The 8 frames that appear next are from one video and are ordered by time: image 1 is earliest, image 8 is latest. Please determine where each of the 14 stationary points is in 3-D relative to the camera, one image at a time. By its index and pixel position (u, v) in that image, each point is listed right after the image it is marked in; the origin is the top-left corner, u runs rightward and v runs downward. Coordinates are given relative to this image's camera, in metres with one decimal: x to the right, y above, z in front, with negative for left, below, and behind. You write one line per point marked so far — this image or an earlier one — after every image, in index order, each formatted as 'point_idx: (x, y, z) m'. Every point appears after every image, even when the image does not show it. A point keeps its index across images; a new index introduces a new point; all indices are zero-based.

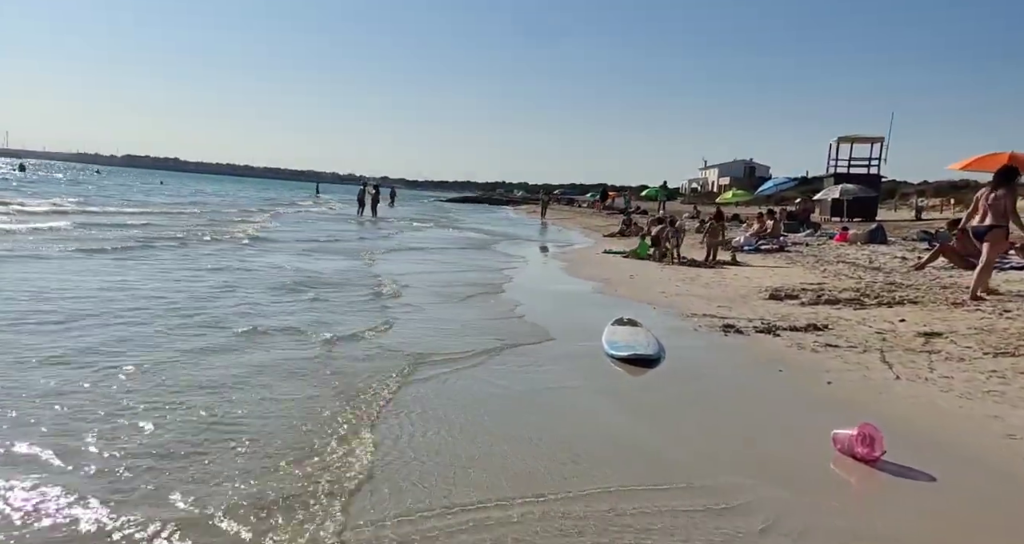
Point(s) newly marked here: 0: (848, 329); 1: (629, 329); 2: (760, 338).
0: (+3.9, -0.7, +9.0) m
1: (+1.2, -0.7, +8.5) m
2: (+2.7, -0.7, +8.4) m
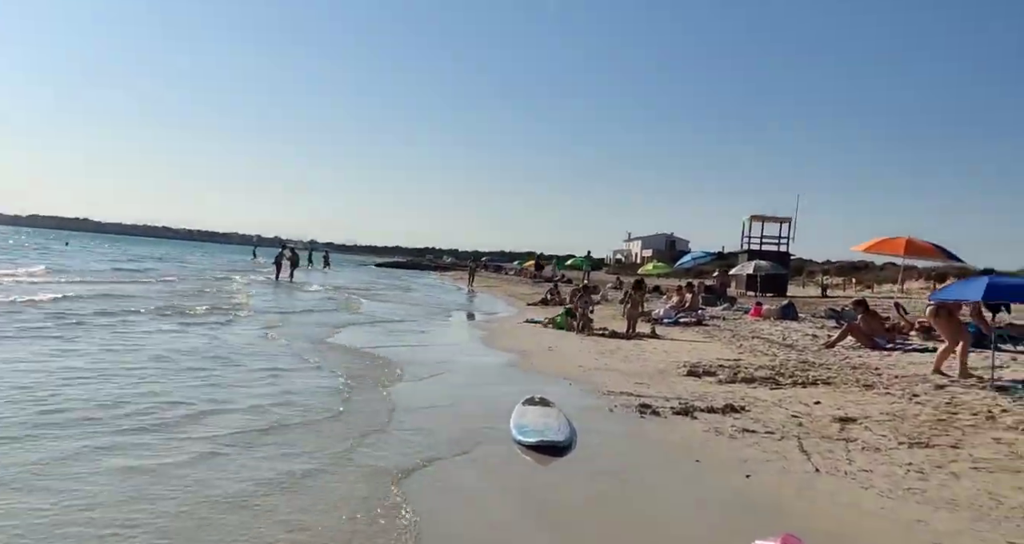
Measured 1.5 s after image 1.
0: (+2.9, -1.6, +8.7) m
1: (+0.2, -1.4, +7.9) m
2: (+1.7, -1.6, +8.0) m
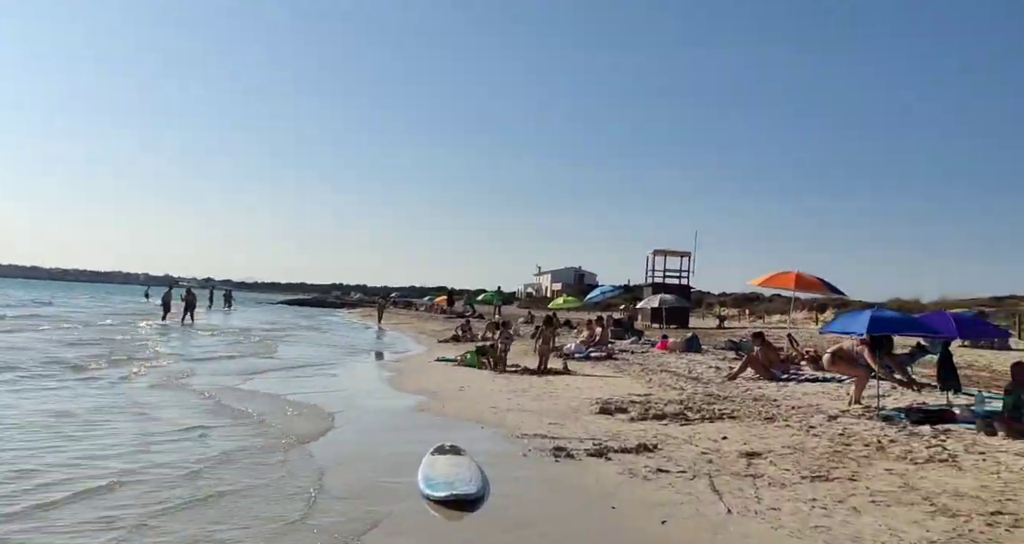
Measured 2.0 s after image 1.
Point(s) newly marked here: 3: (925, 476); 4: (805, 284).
0: (+1.9, -2.0, +8.9) m
1: (-0.6, -1.9, +7.8) m
2: (+0.8, -2.0, +8.0) m
3: (+3.8, -1.9, +7.3) m
4: (+5.8, -0.2, +15.4) m
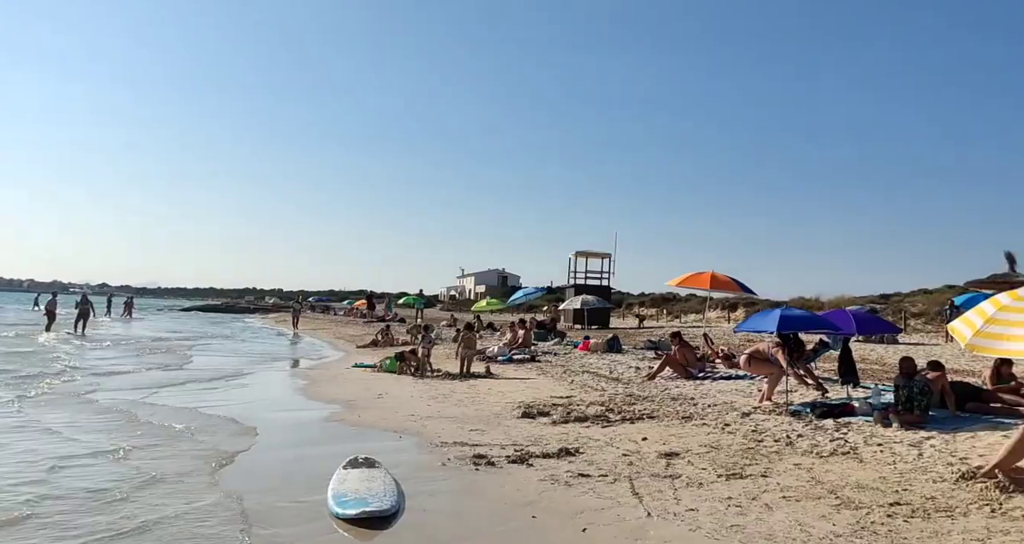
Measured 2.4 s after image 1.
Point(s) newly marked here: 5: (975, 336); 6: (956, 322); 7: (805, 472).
0: (+1.0, -2.1, +8.9) m
1: (-1.4, -2.0, +7.6) m
2: (0.0, -2.0, +7.9) m
3: (+3.1, -1.9, +7.5) m
4: (+4.2, -0.3, +15.8) m
5: (+4.4, -0.6, +7.6) m
6: (+4.6, -0.5, +8.2) m
7: (+2.9, -2.0, +7.6) m
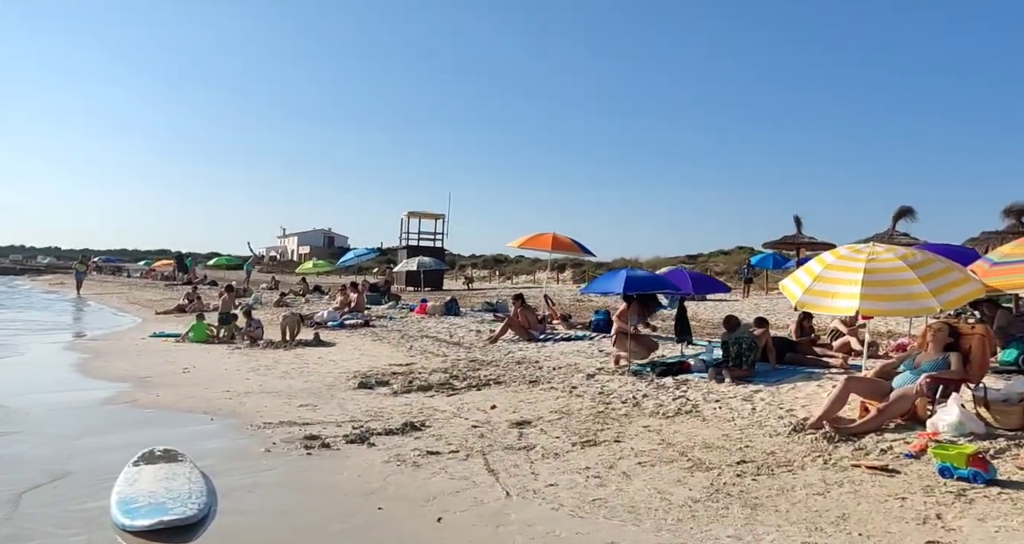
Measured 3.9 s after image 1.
0: (-0.7, -1.6, +8.3) m
1: (-2.8, -1.6, +6.5) m
2: (-1.5, -1.7, +7.2) m
3: (+1.6, -1.5, +7.4) m
4: (+1.0, +0.5, +15.6) m
5: (+3.0, -0.2, +7.7) m
6: (+3.0, -0.1, +8.3) m
7: (+1.4, -1.6, +7.5) m
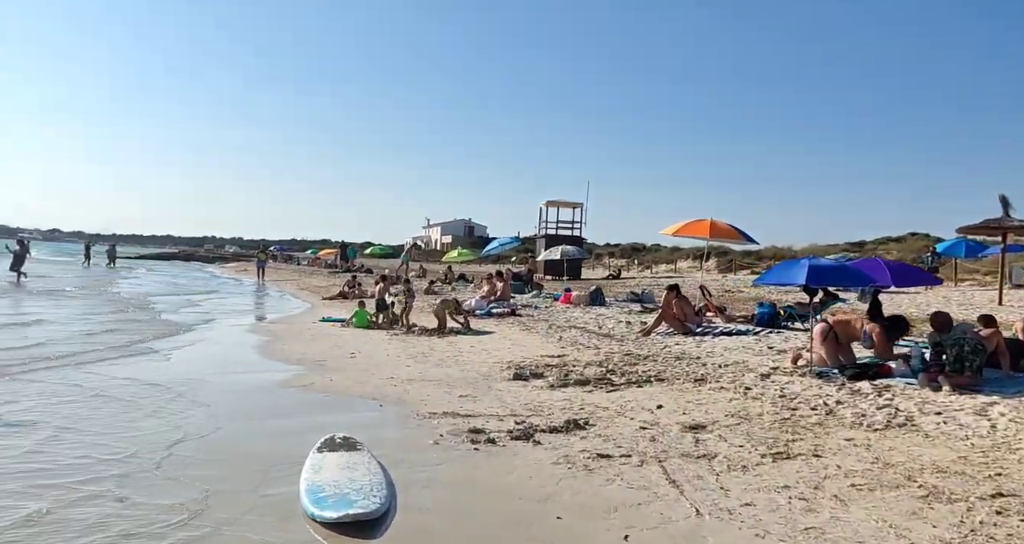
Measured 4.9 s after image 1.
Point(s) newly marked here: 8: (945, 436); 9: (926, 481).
0: (+1.0, -1.5, +7.8) m
1: (-1.3, -1.5, +6.3) m
2: (+0.1, -1.6, +6.8) m
3: (+3.1, -1.4, +6.4) m
4: (+3.9, +0.7, +14.6) m
5: (+4.5, -0.2, +6.5) m
6: (+4.6, 0.0, +7.1) m
7: (+3.0, -1.5, +6.6) m
8: (+3.7, -1.4, +6.7) m
9: (+3.0, -1.5, +5.6) m
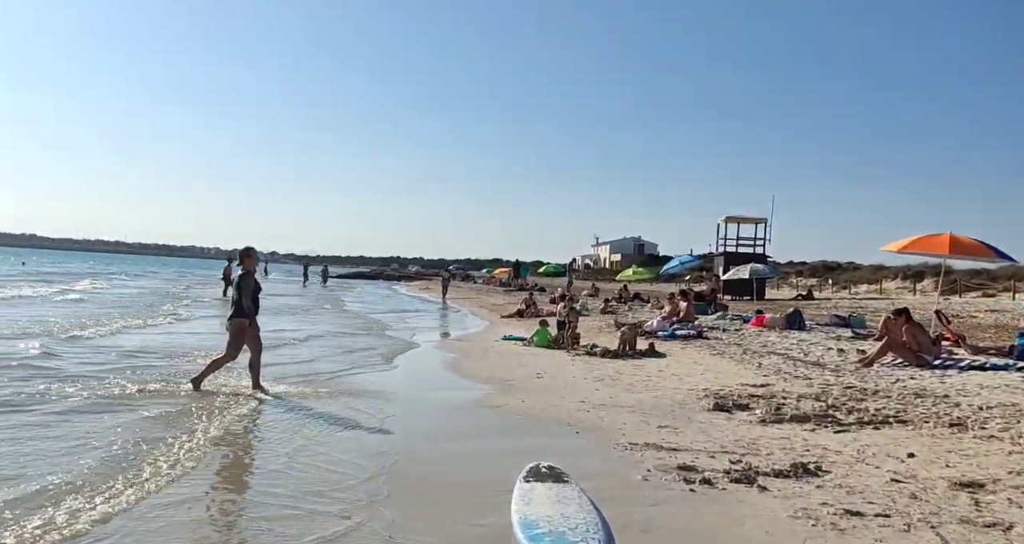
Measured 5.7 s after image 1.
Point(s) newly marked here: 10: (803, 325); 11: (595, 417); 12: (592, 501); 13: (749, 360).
0: (+2.9, -1.7, +6.5) m
1: (+0.3, -1.6, +5.6) m
2: (+1.7, -1.7, +5.7) m
3: (+4.7, -1.6, +4.8) m
4: (+7.2, +0.4, +12.6) m
5: (+6.0, -0.3, +4.6) m
6: (+6.3, -0.2, +5.1) m
7: (+4.5, -1.6, +4.9) m
8: (+5.3, -1.6, +4.9) m
9: (+4.3, -1.6, +4.0) m
10: (+6.9, -1.3, +18.4) m
11: (+1.1, -1.8, +9.9) m
12: (+0.6, -1.7, +5.7) m
13: (+4.3, -1.6, +13.9) m
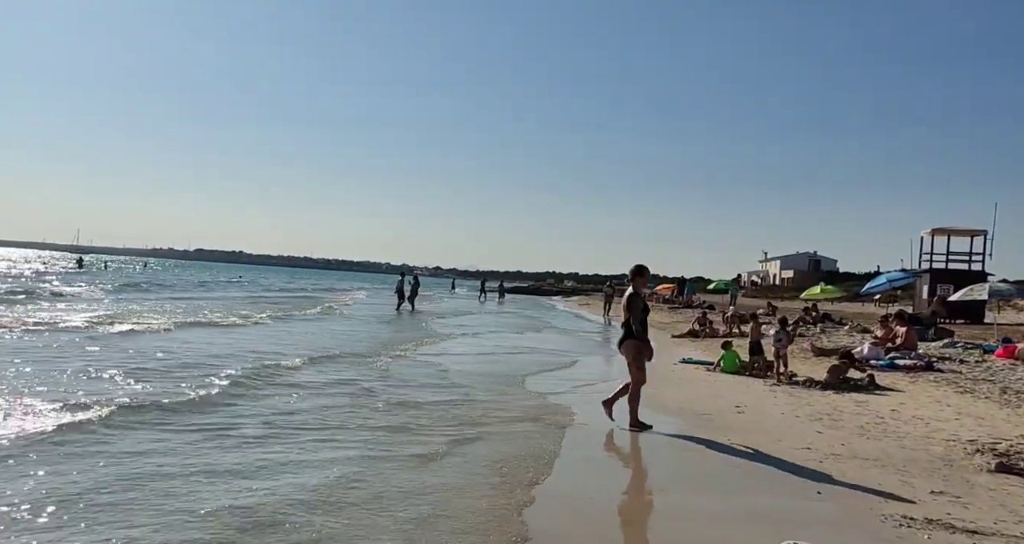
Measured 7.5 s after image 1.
0: (+4.3, -1.8, +4.1) m
1: (+1.6, -1.7, +3.7) m
2: (+3.1, -1.8, +3.5) m
3: (+5.8, -1.7, +2.0) m
4: (+9.8, +0.1, +9.3) m
5: (+7.1, -0.4, +1.6) m
6: (+7.4, -0.3, +2.1) m
7: (+5.7, -1.7, +2.2) m
8: (+6.4, -1.6, +2.0) m
9: (+5.3, -1.7, +1.3) m
10: (+10.6, -1.7, +15.0) m
11: (+3.2, -1.9, +7.8) m
12: (+1.9, -1.8, +3.7) m
13: (+7.2, -1.9, +11.1) m
